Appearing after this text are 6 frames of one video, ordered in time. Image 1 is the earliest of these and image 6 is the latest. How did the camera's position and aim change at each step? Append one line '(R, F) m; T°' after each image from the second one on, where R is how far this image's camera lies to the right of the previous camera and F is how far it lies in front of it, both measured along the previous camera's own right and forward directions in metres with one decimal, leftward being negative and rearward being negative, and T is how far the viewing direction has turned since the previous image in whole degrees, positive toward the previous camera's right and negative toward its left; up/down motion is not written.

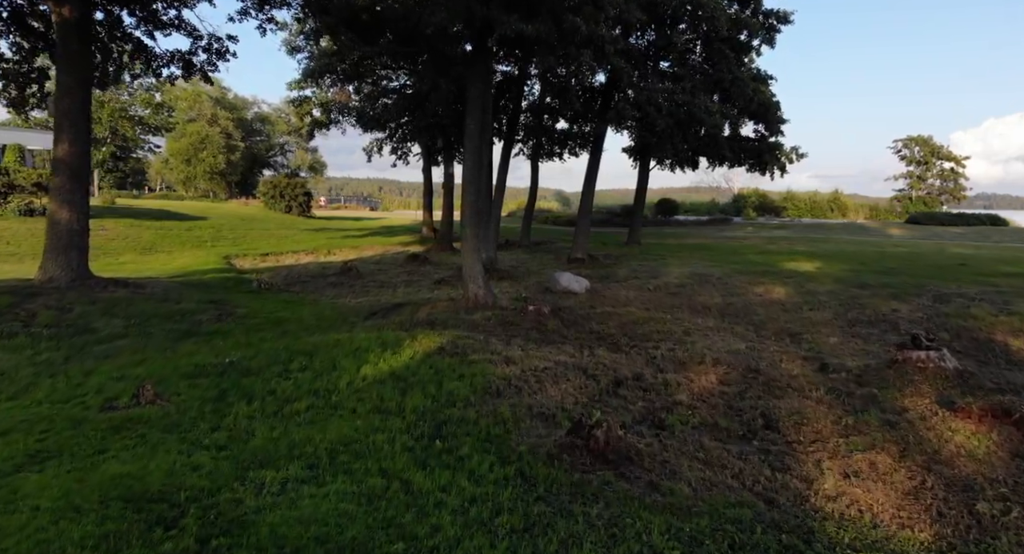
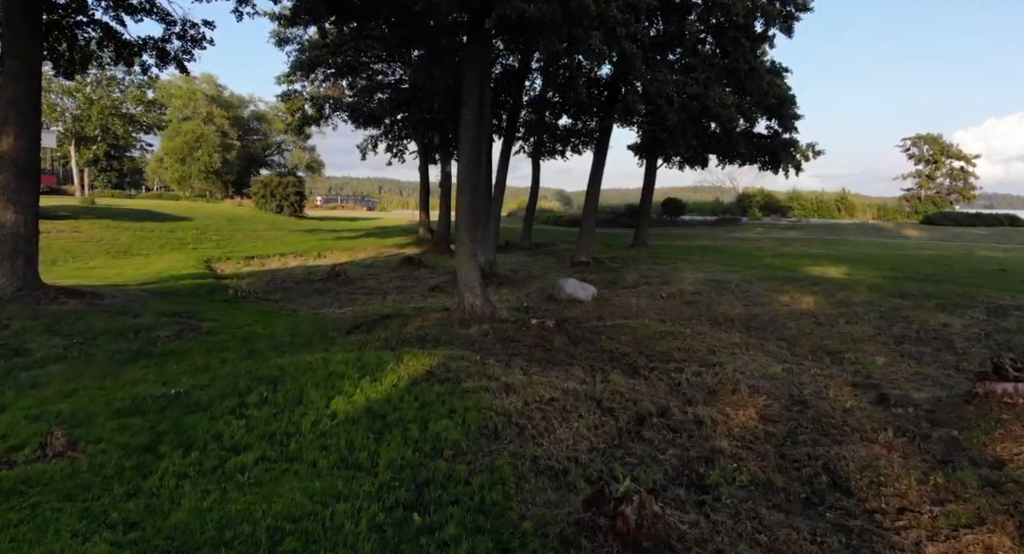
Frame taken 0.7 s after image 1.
(0.0, +1.1) m; 0°
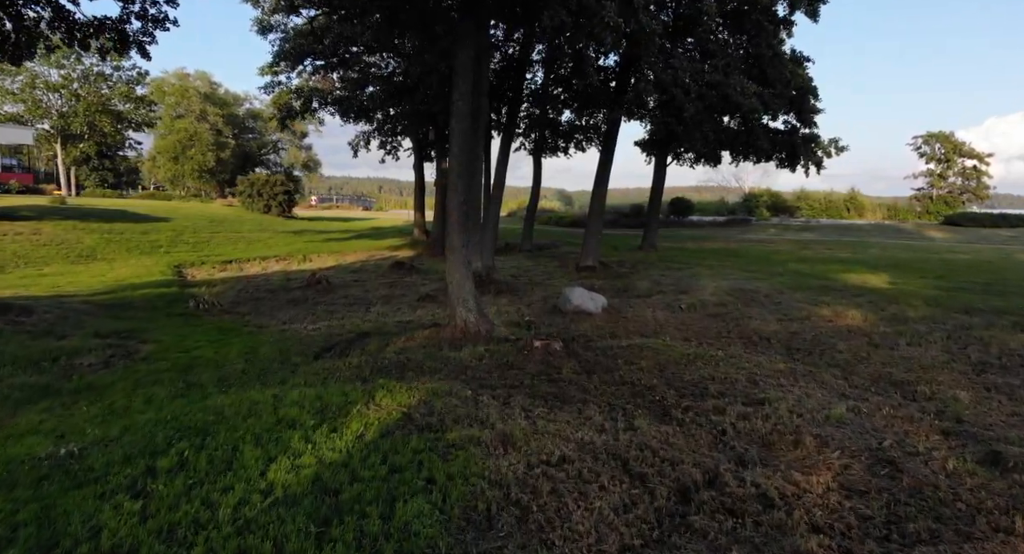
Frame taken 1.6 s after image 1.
(0.0, +1.3) m; 0°
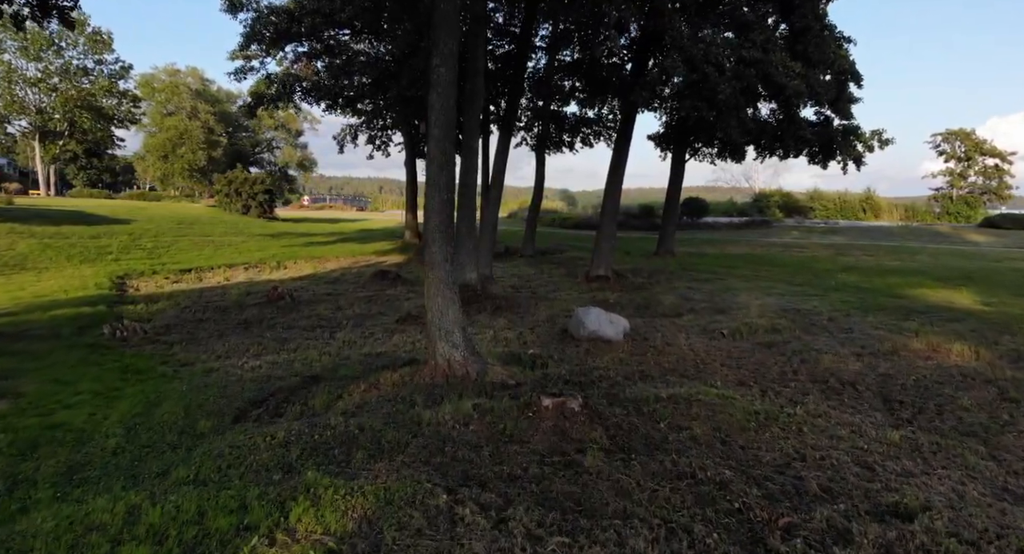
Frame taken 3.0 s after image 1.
(0.0, +2.0) m; 0°
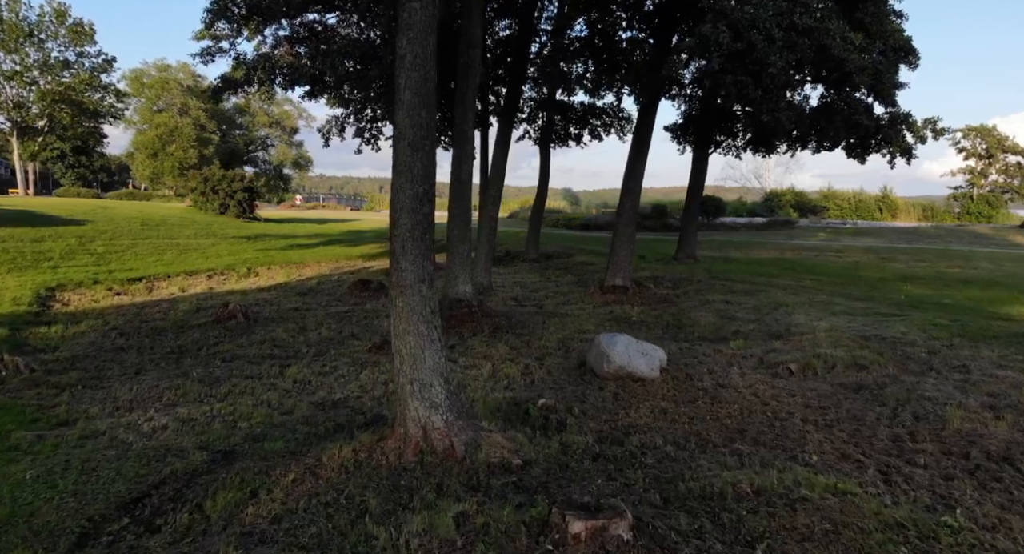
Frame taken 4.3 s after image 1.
(0.0, +1.9) m; 0°
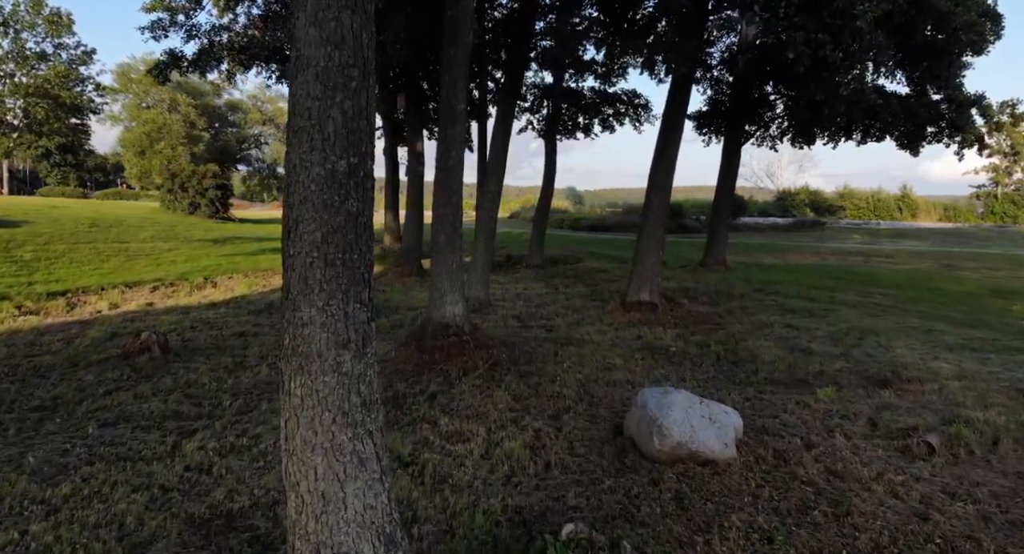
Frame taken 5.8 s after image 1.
(0.0, +2.1) m; 0°
